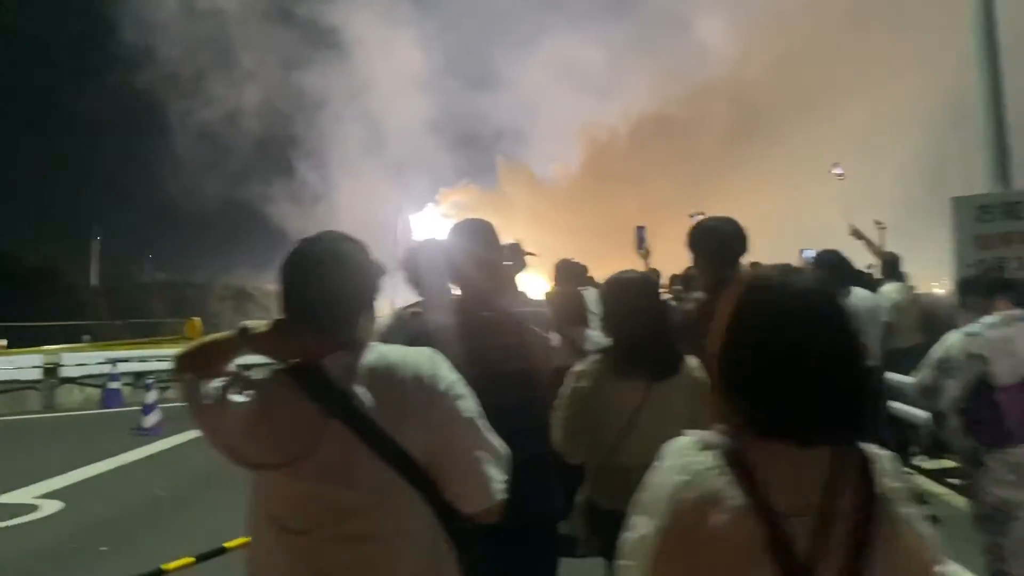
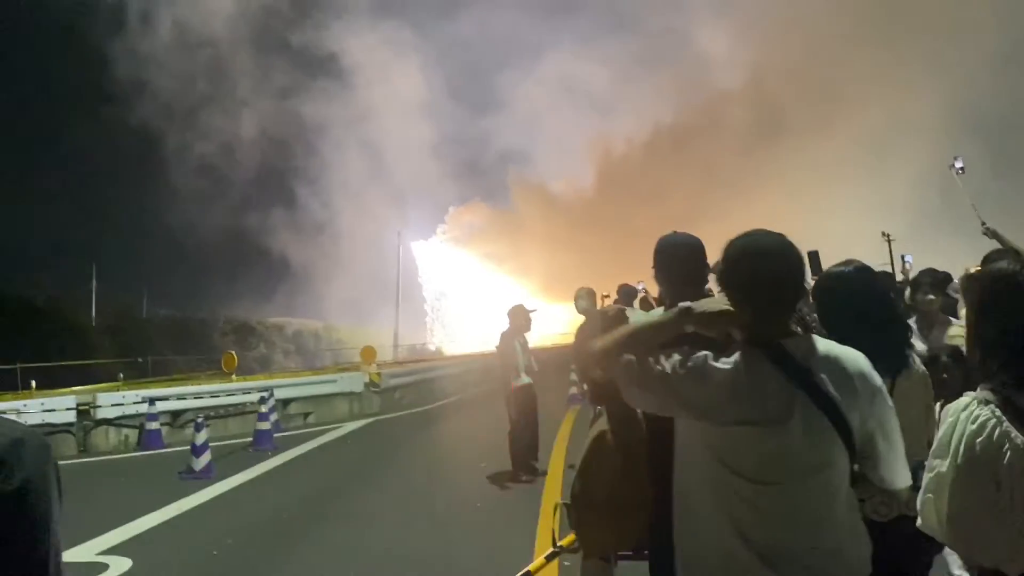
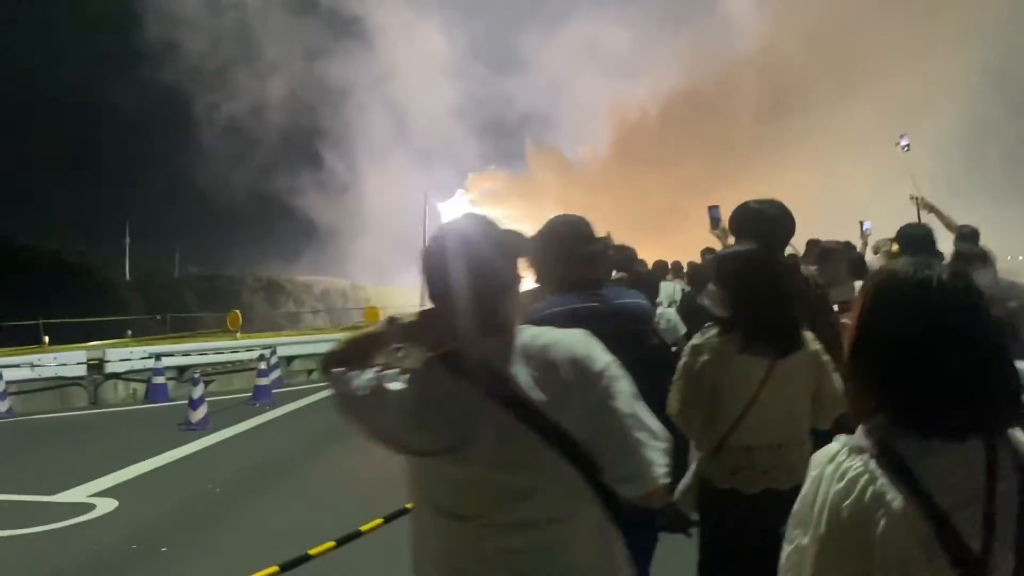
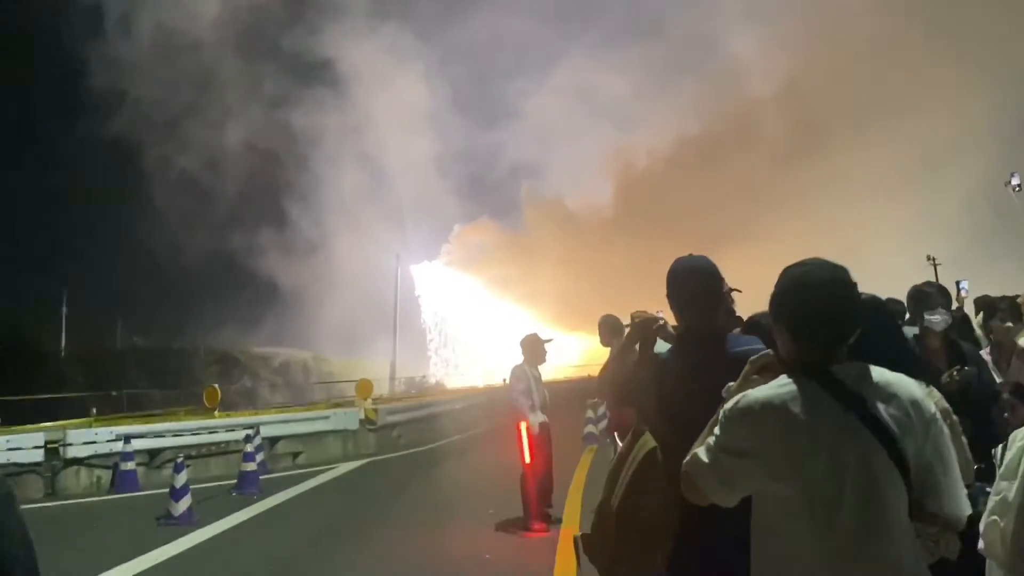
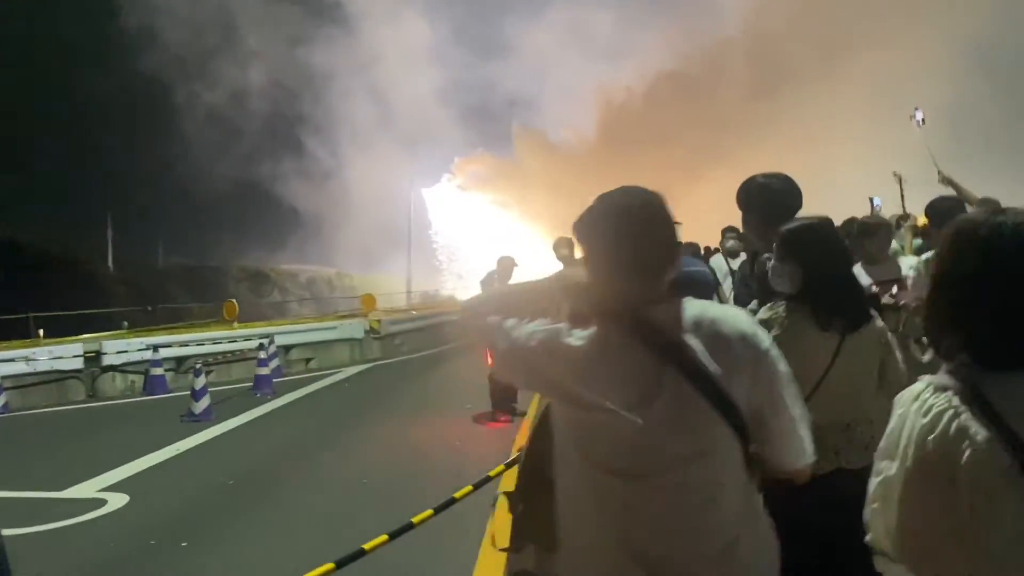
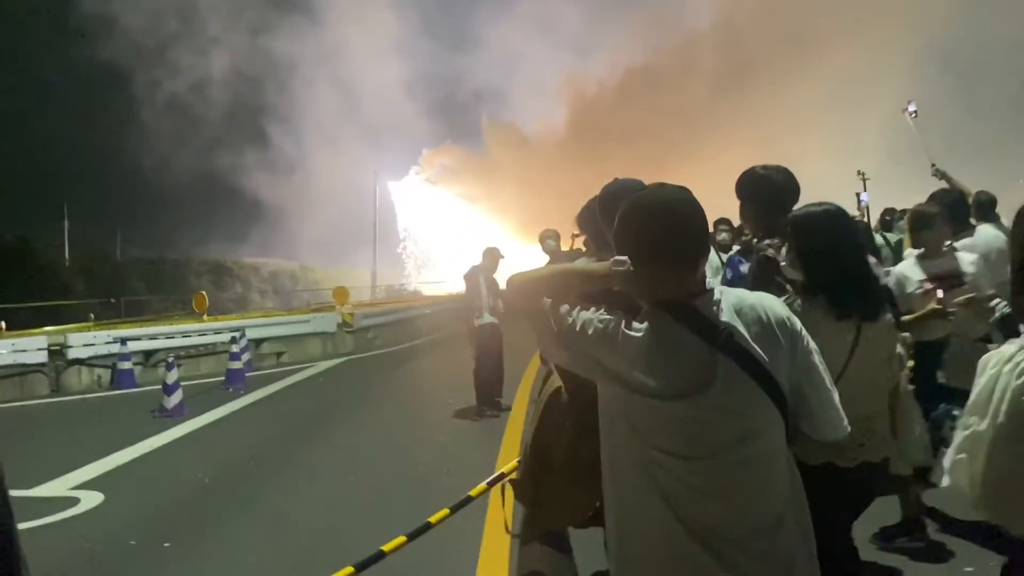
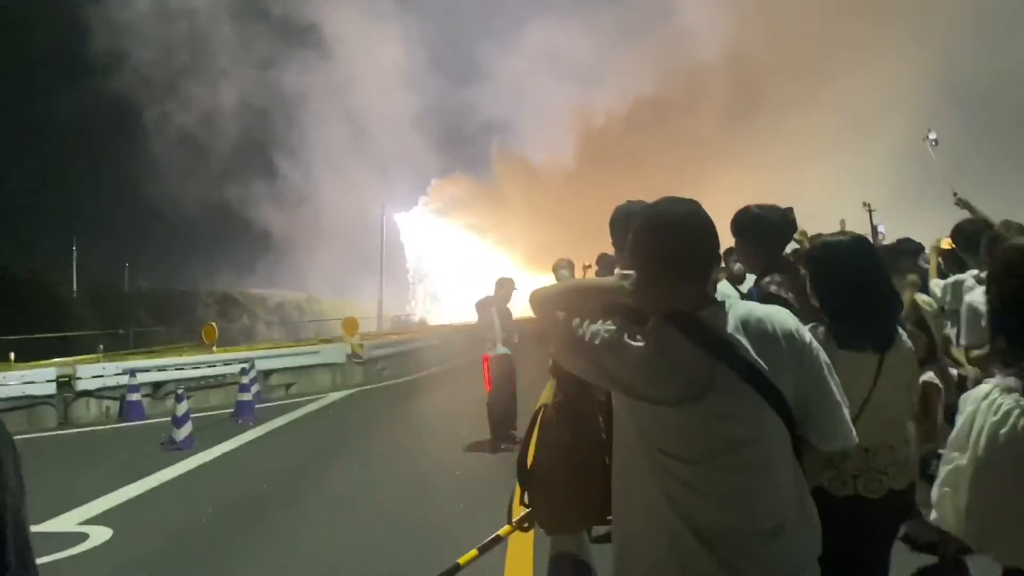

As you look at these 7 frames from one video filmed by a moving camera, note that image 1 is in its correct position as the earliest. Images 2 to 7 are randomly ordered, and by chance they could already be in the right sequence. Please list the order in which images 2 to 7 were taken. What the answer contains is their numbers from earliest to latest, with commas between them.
3, 5, 6, 7, 2, 4
